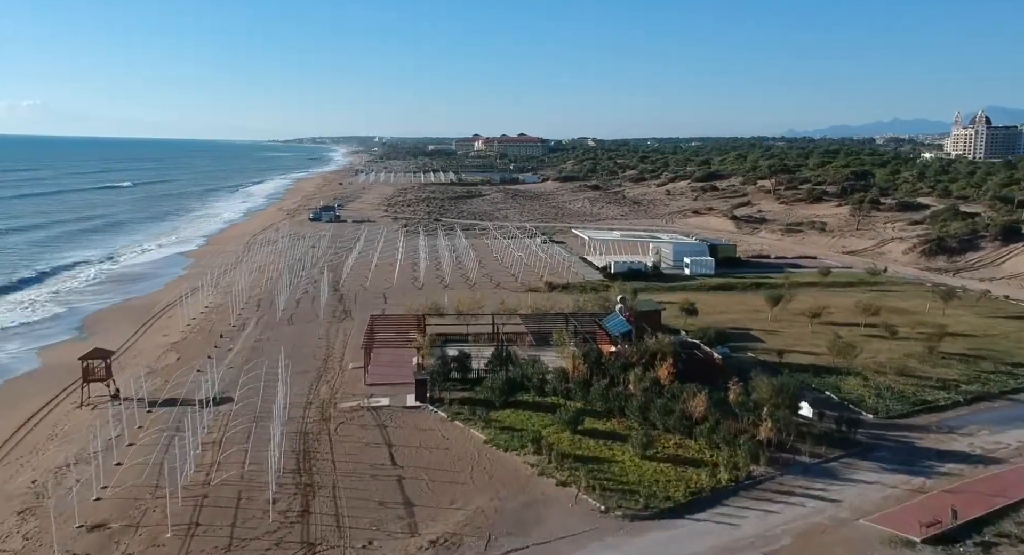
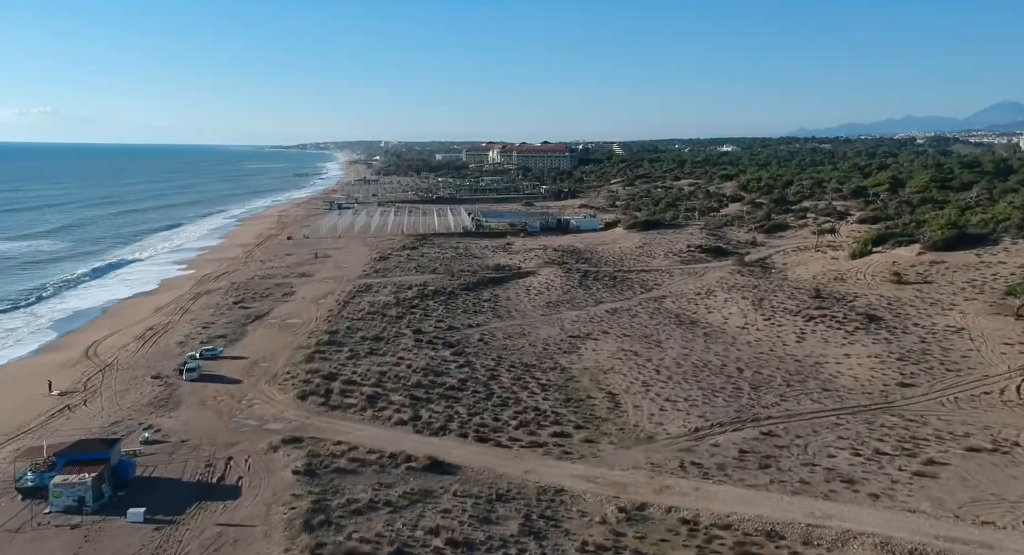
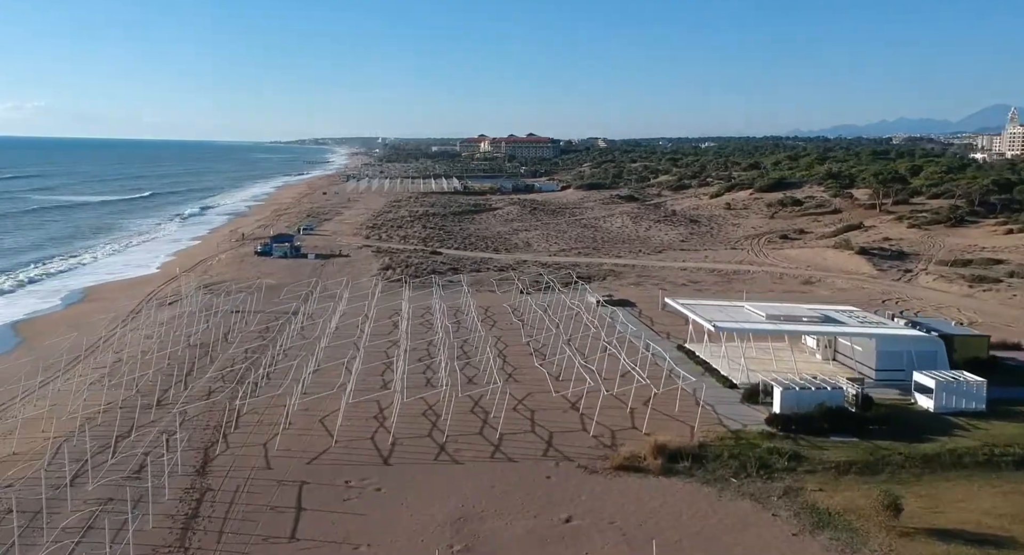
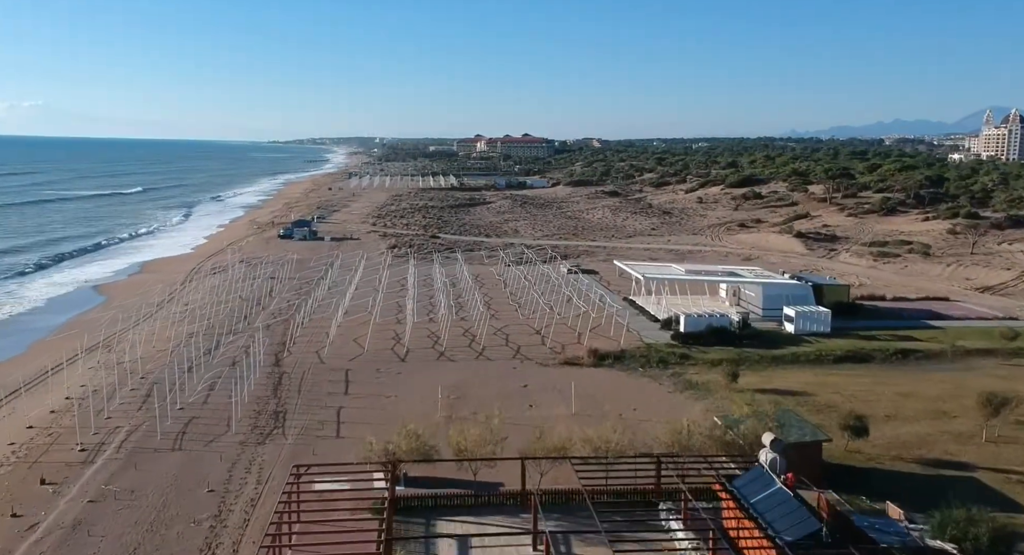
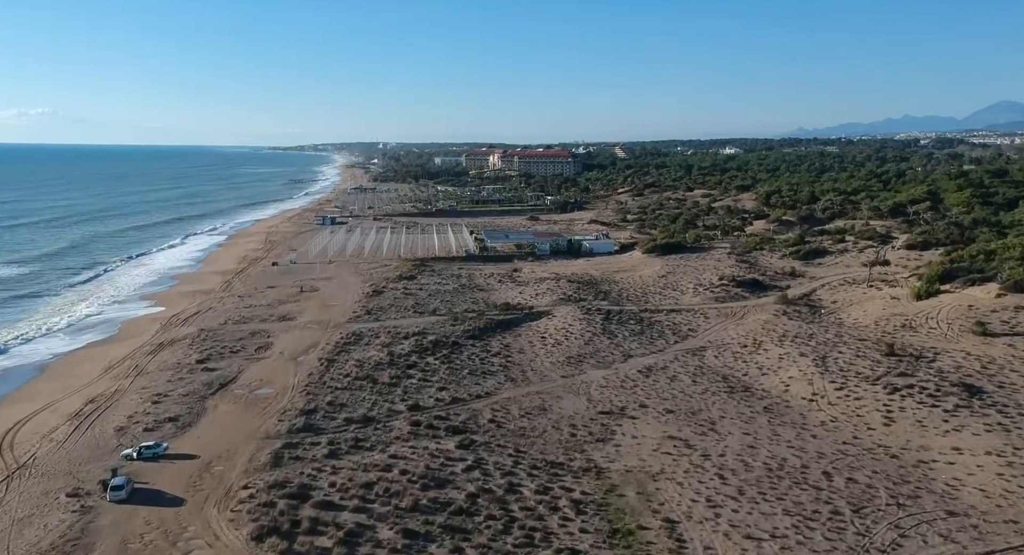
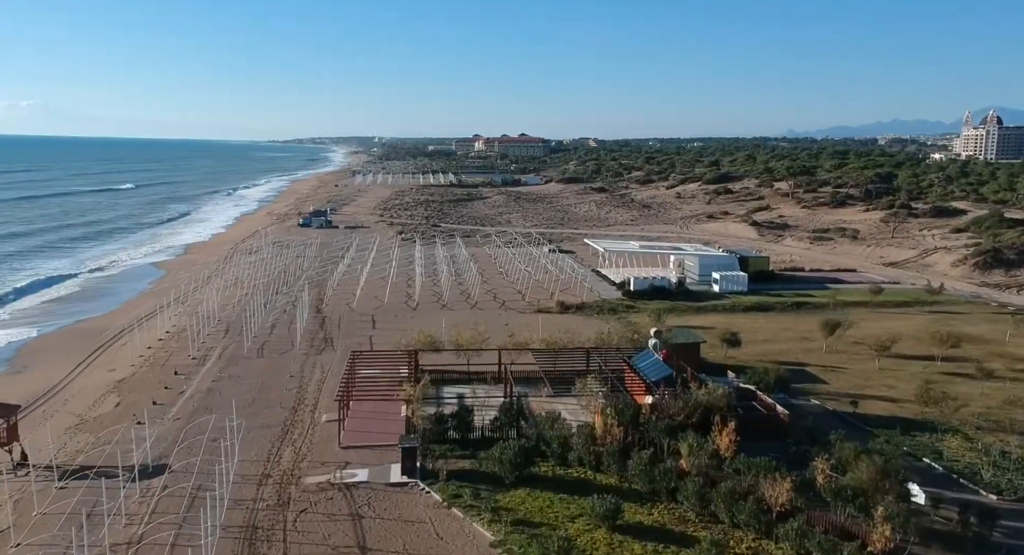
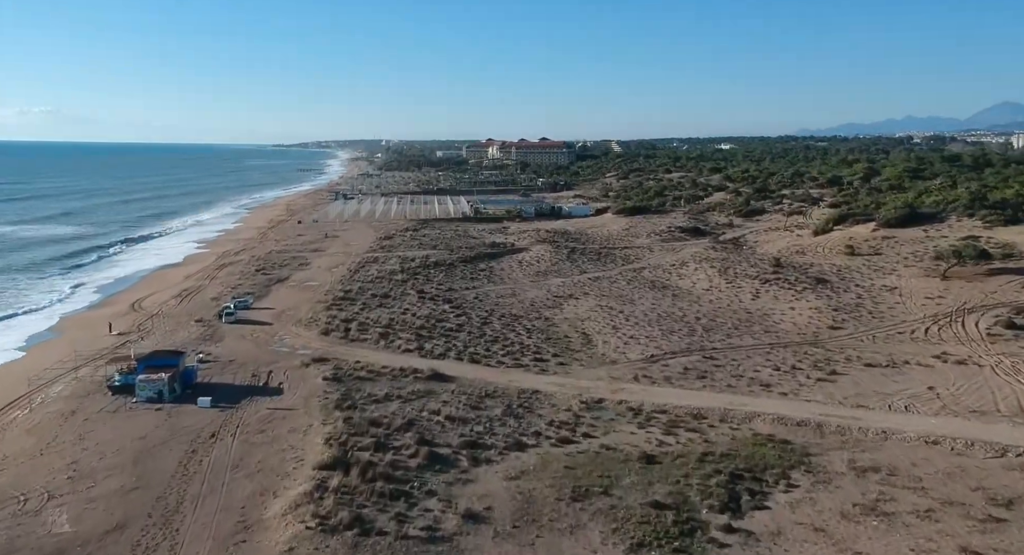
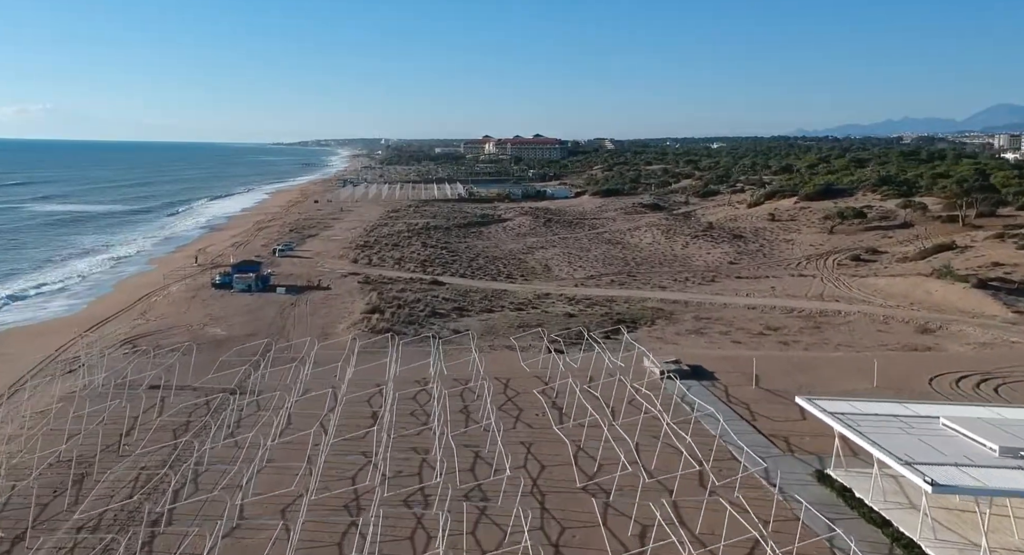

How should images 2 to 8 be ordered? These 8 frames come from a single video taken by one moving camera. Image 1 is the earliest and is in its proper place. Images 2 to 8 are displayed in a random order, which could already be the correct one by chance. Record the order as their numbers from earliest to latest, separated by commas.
6, 4, 3, 8, 7, 2, 5
